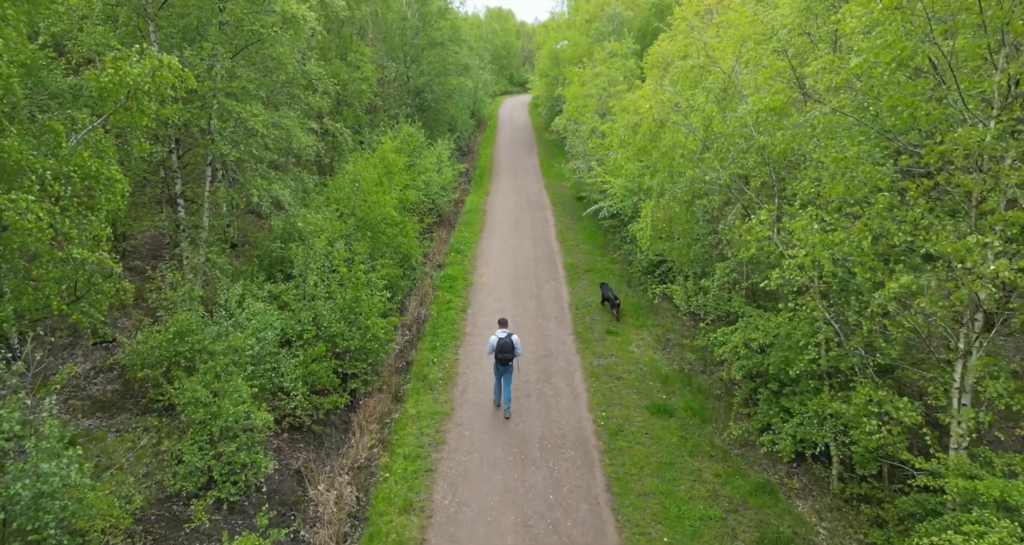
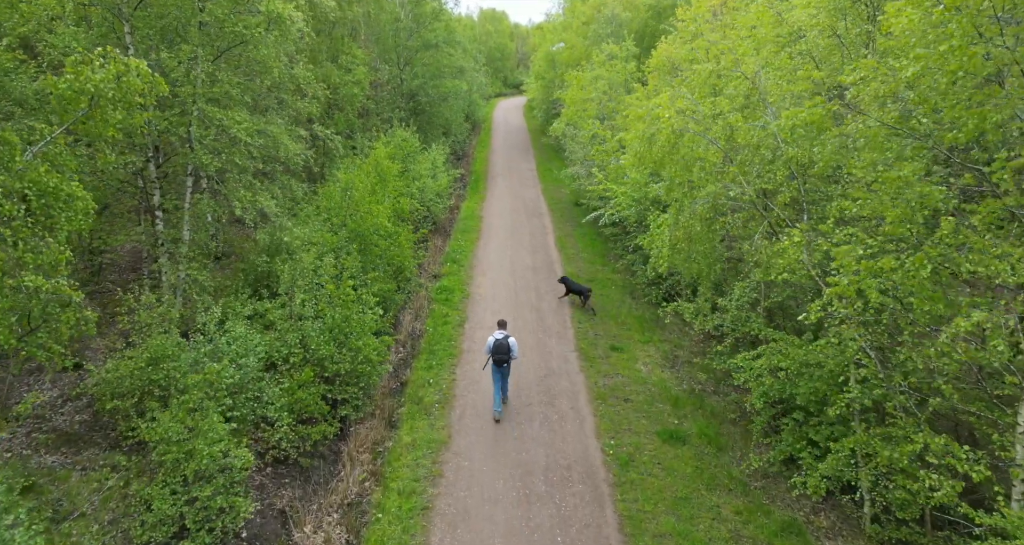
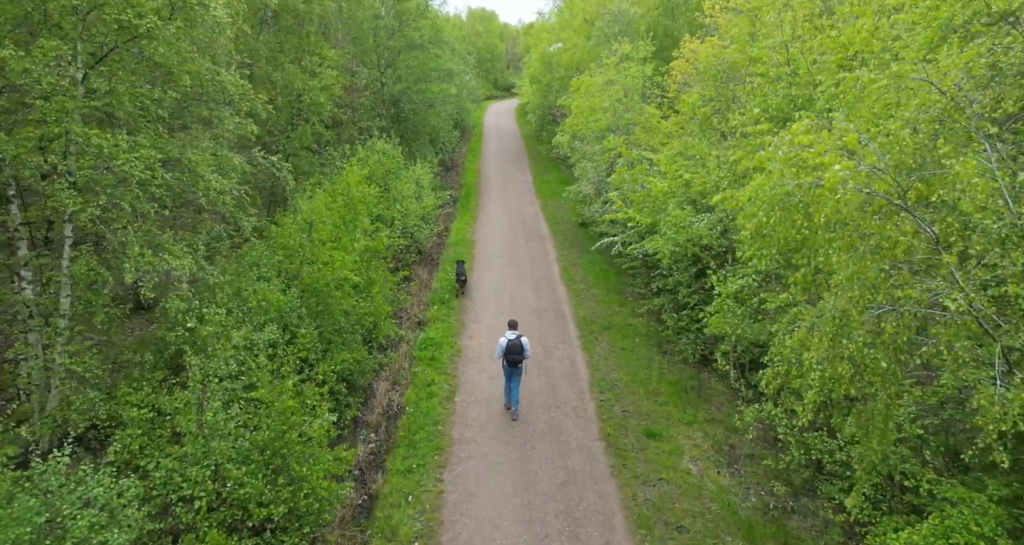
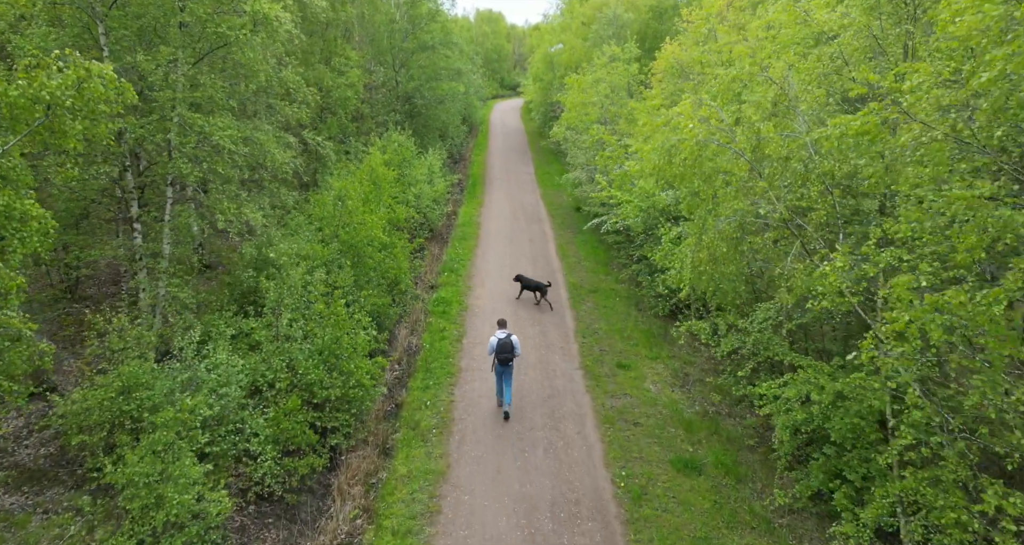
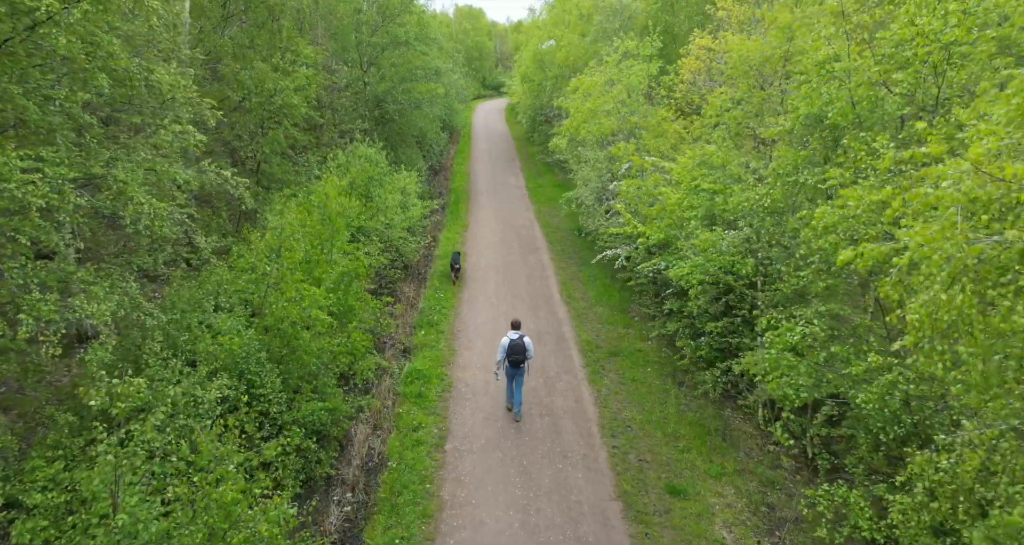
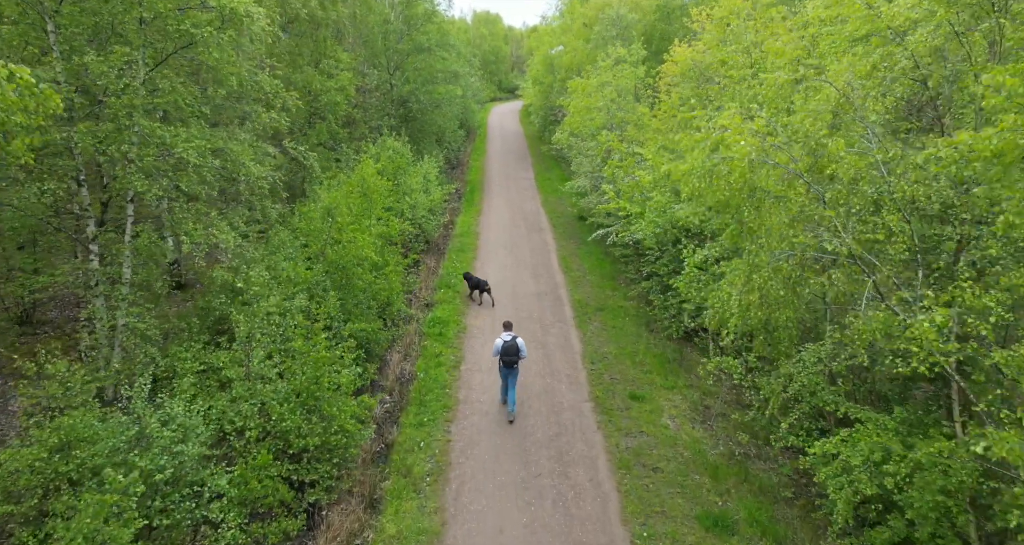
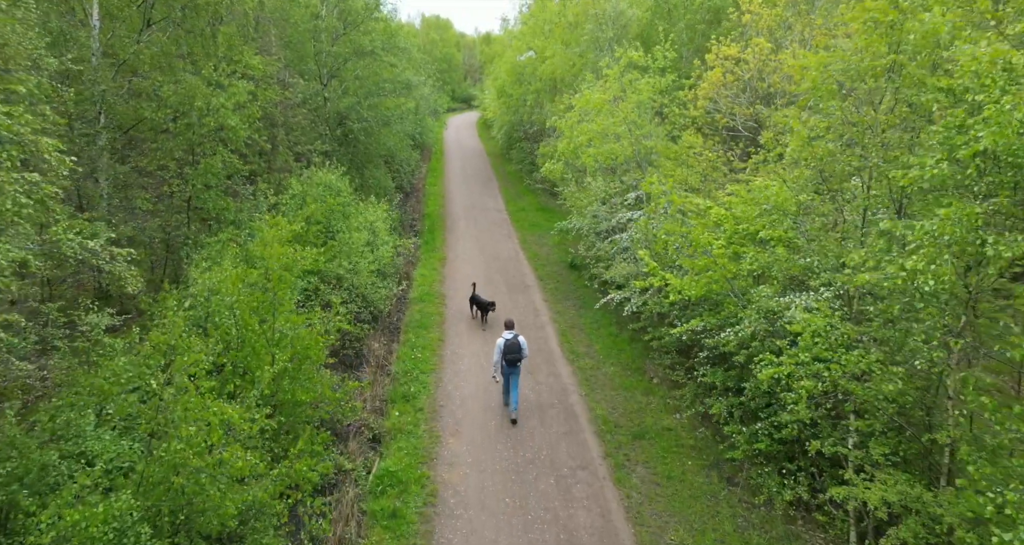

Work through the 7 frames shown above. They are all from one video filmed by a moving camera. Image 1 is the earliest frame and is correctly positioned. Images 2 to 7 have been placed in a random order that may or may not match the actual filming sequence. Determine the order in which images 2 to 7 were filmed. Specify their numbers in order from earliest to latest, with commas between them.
2, 4, 6, 3, 5, 7
